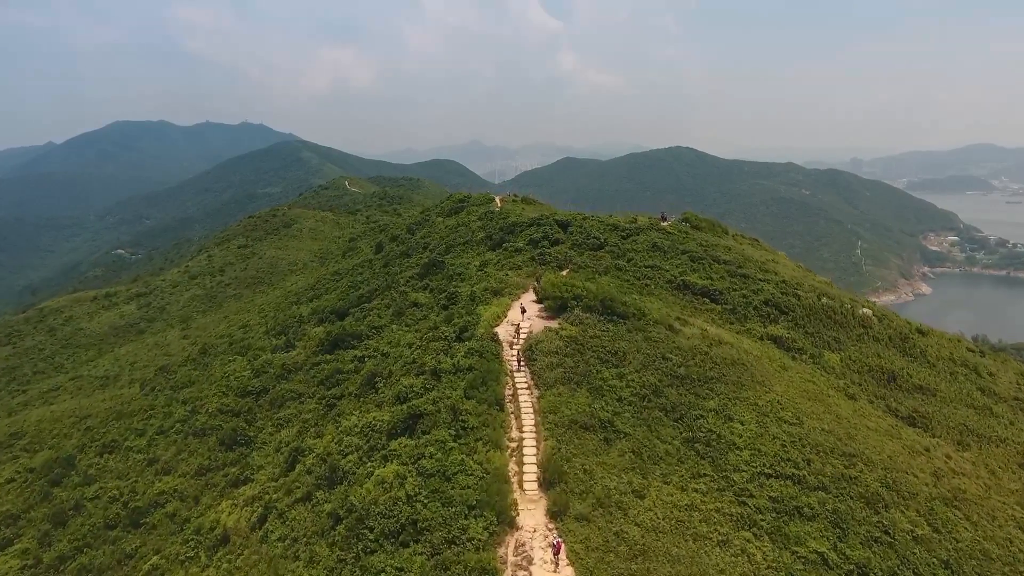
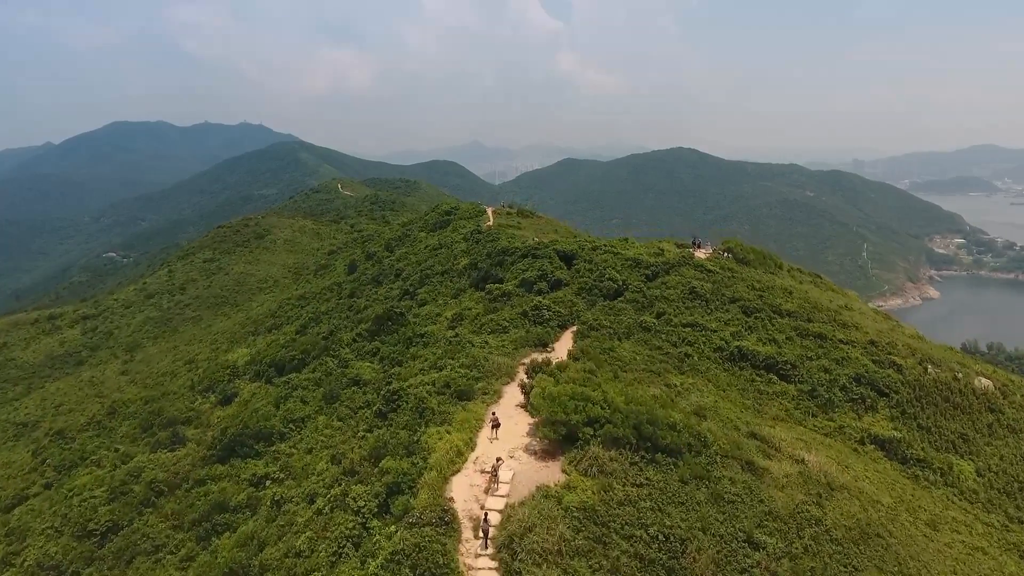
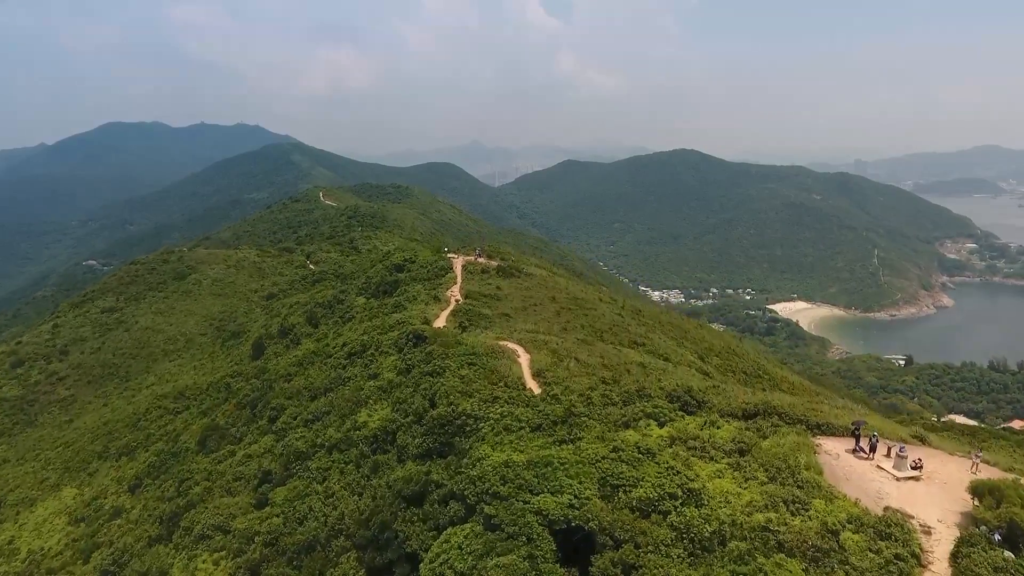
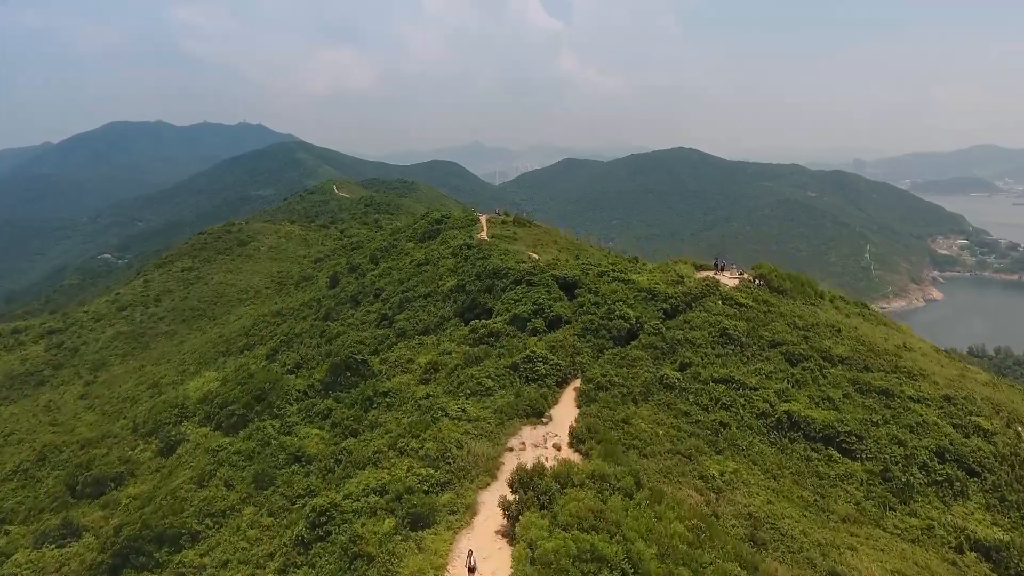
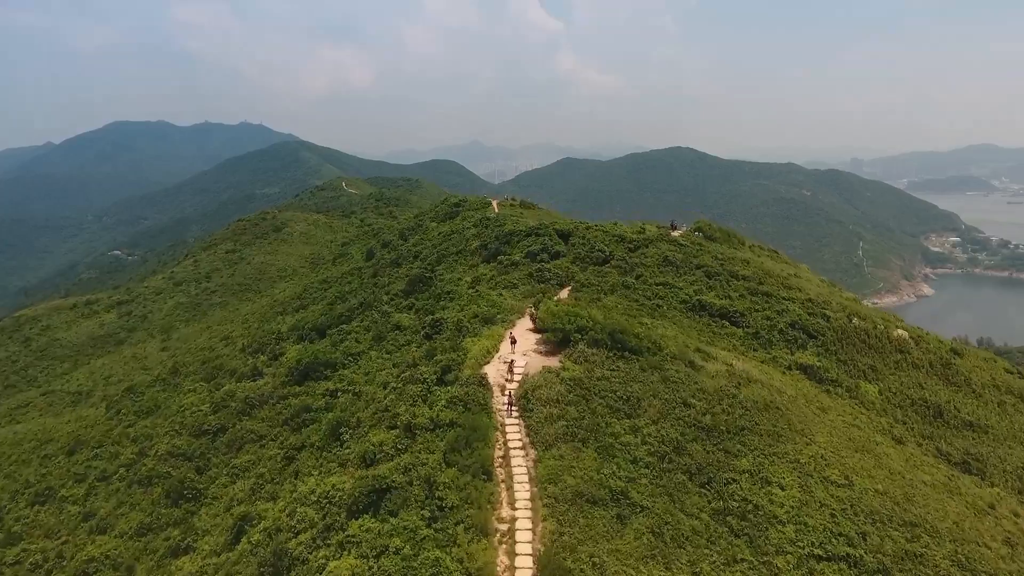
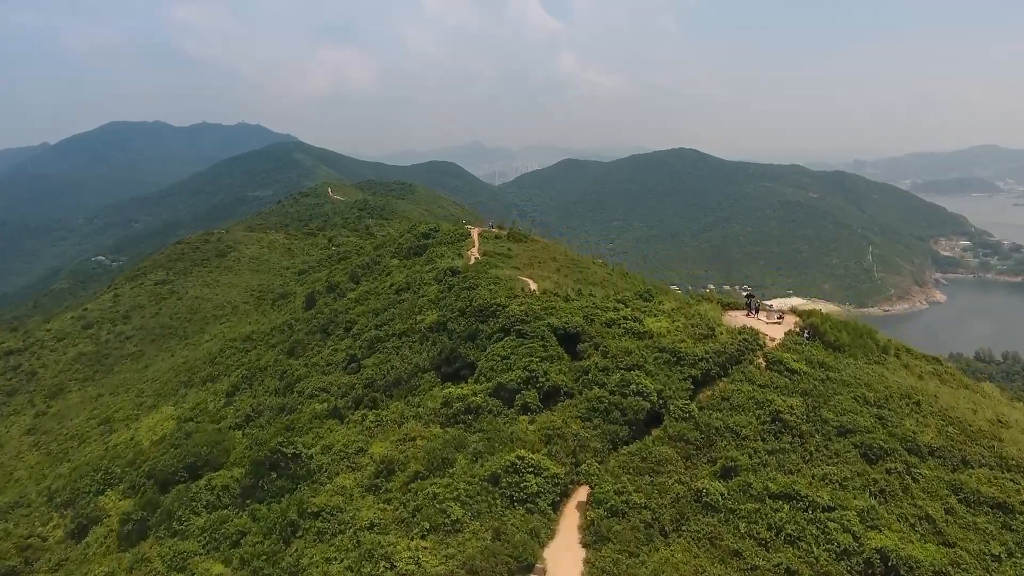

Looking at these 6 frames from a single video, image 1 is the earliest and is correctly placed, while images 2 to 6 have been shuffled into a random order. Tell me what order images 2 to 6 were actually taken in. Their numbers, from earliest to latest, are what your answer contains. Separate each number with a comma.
5, 2, 4, 6, 3
